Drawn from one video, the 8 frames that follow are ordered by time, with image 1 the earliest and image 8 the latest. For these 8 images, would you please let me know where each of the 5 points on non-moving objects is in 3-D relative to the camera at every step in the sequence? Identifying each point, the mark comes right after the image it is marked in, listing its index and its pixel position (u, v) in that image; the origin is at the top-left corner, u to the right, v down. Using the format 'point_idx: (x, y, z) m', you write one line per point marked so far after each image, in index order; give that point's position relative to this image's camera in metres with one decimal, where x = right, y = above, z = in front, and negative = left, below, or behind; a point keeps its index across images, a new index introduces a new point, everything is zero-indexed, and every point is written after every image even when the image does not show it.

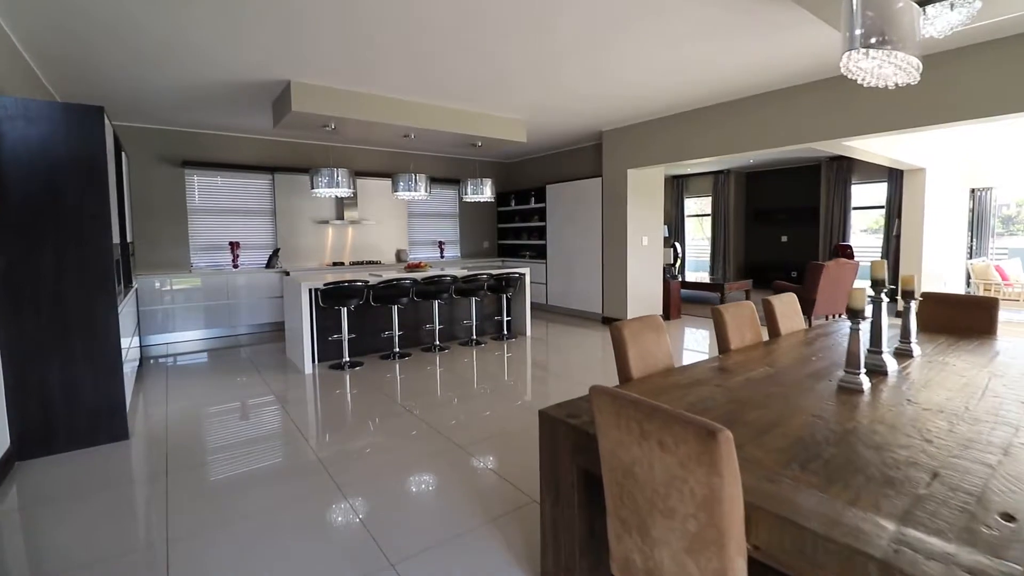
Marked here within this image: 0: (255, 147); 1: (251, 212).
0: (-3.5, +1.9, +7.0) m
1: (-3.6, +1.1, +7.1) m
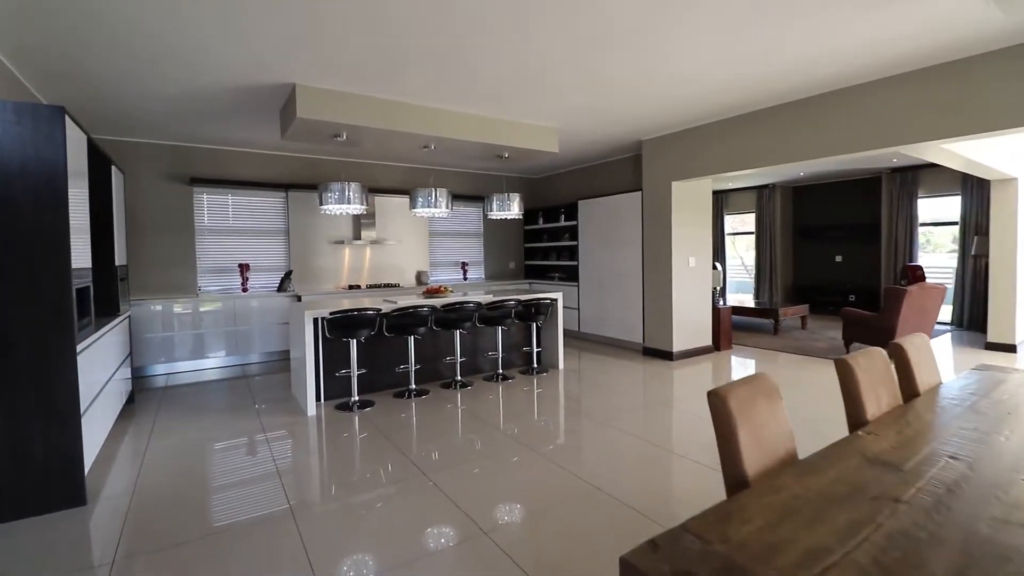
0: (-3.2, +1.6, +6.6) m
1: (-3.2, +0.7, +6.6) m
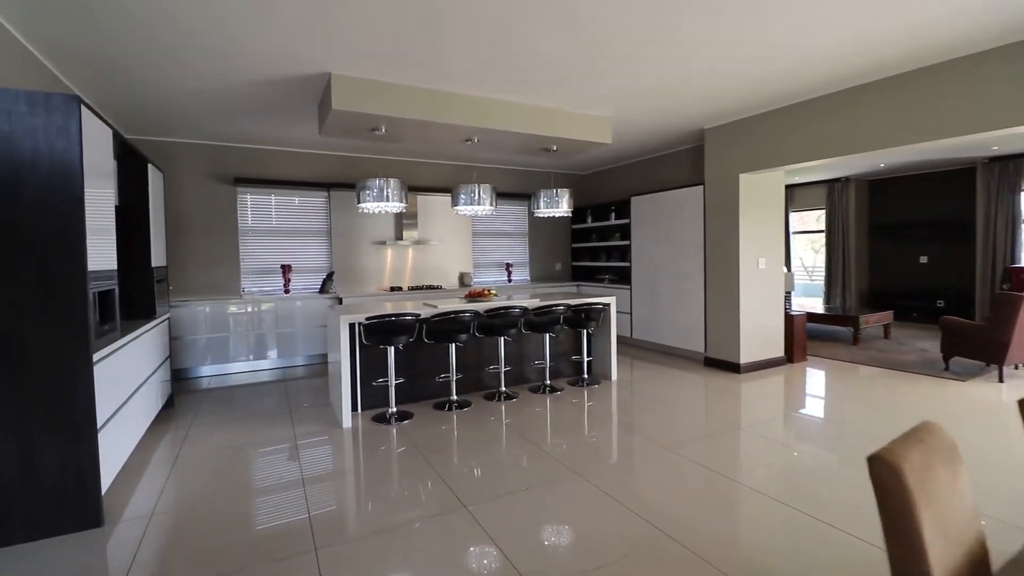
0: (-2.6, +1.6, +6.5) m
1: (-2.6, +0.7, +6.5) m
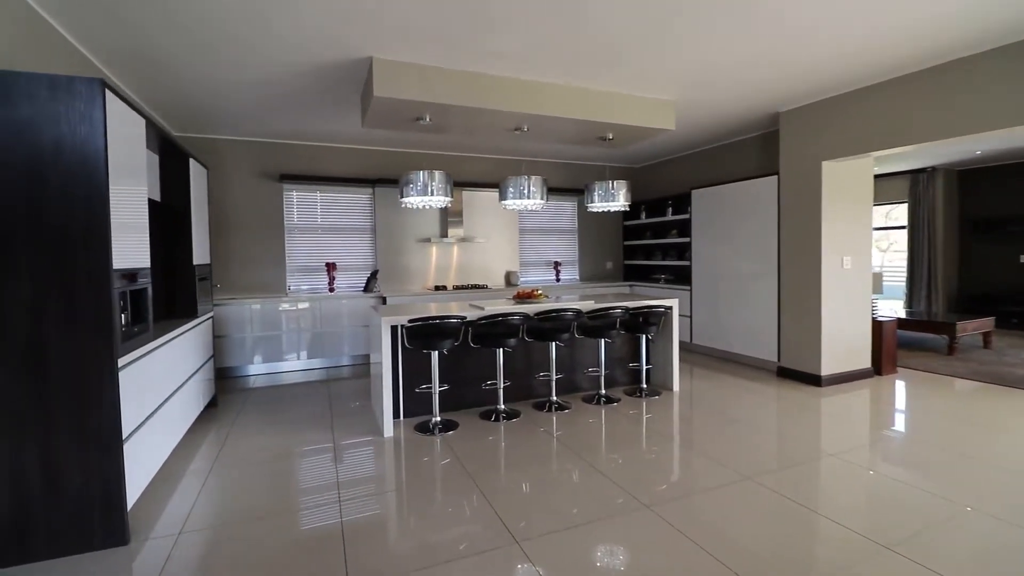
0: (-2.0, +1.6, +6.3) m
1: (-2.0, +0.7, +6.4) m
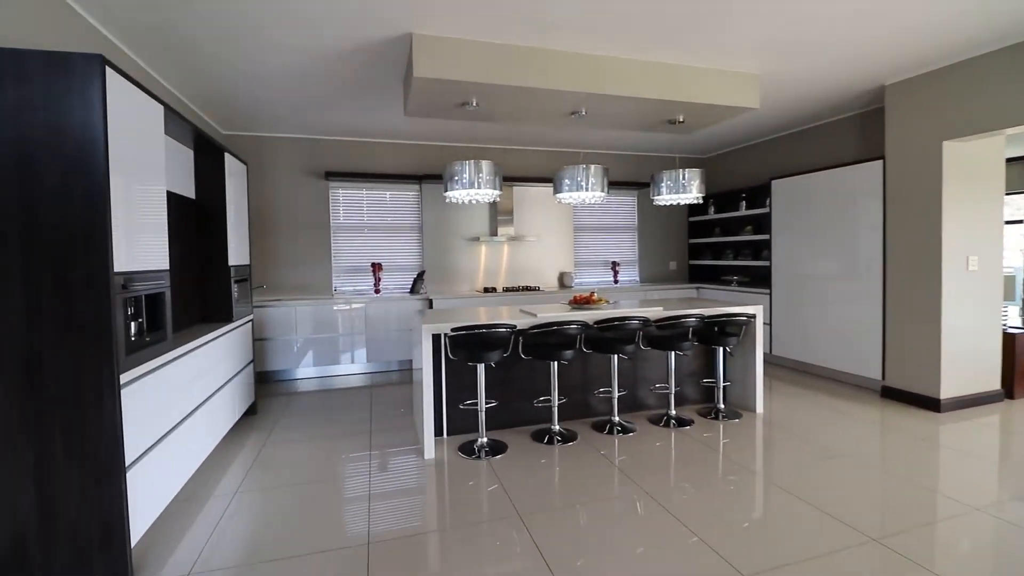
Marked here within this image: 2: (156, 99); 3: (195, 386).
0: (-1.3, +1.6, +6.0) m
1: (-1.4, +0.7, +6.1) m
2: (-1.8, +0.9, +2.5) m
3: (-2.0, -0.6, +3.2) m
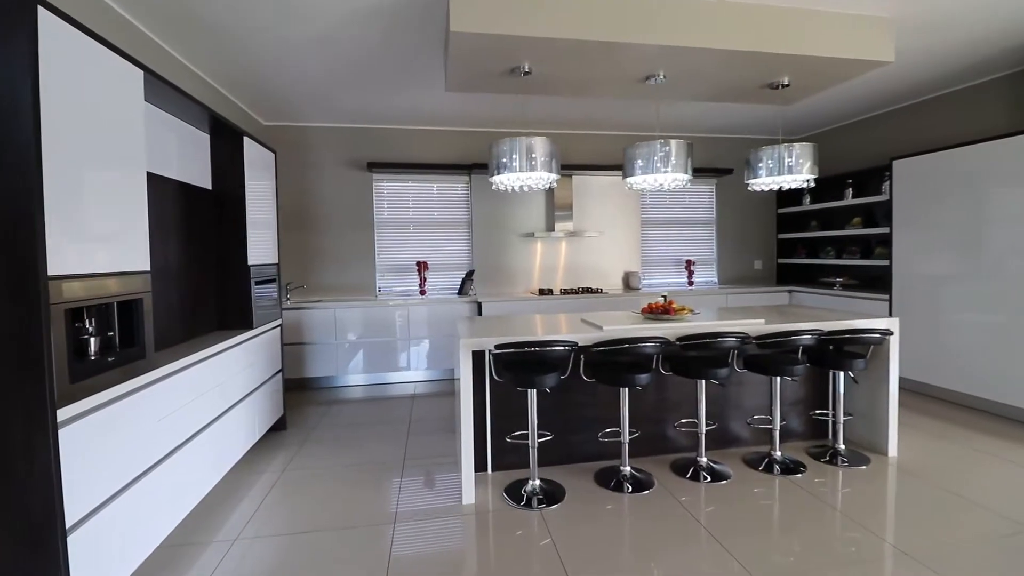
0: (-0.7, +1.6, +5.5) m
1: (-0.8, +0.7, +5.6) m
2: (-1.5, +0.9, +2.1) m
3: (-1.7, -0.6, +2.7) m
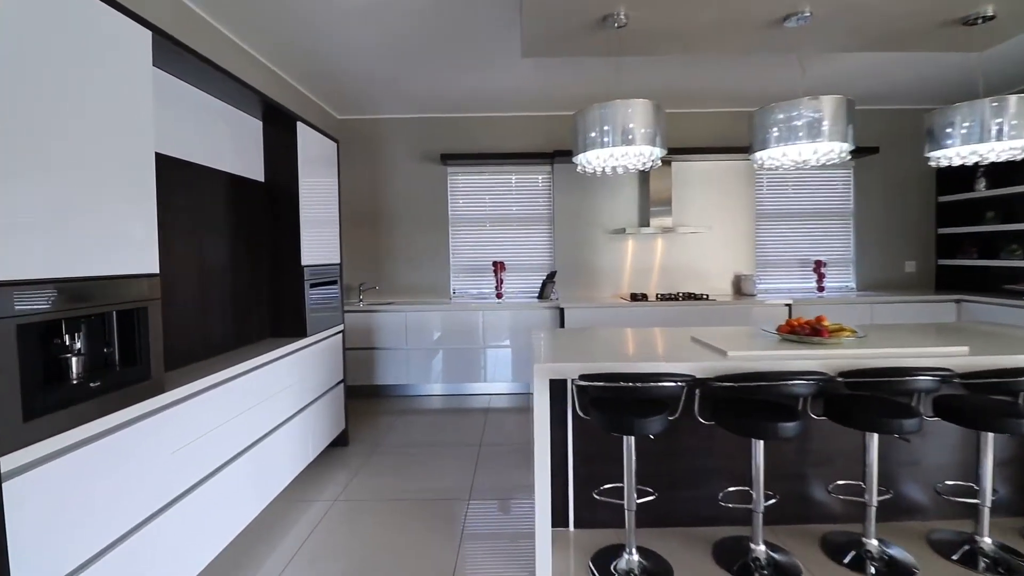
0: (+0.2, +1.6, +5.0) m
1: (+0.1, +0.7, +5.0) m
2: (-1.2, +0.9, +1.7) m
3: (-1.3, -0.6, +2.4) m
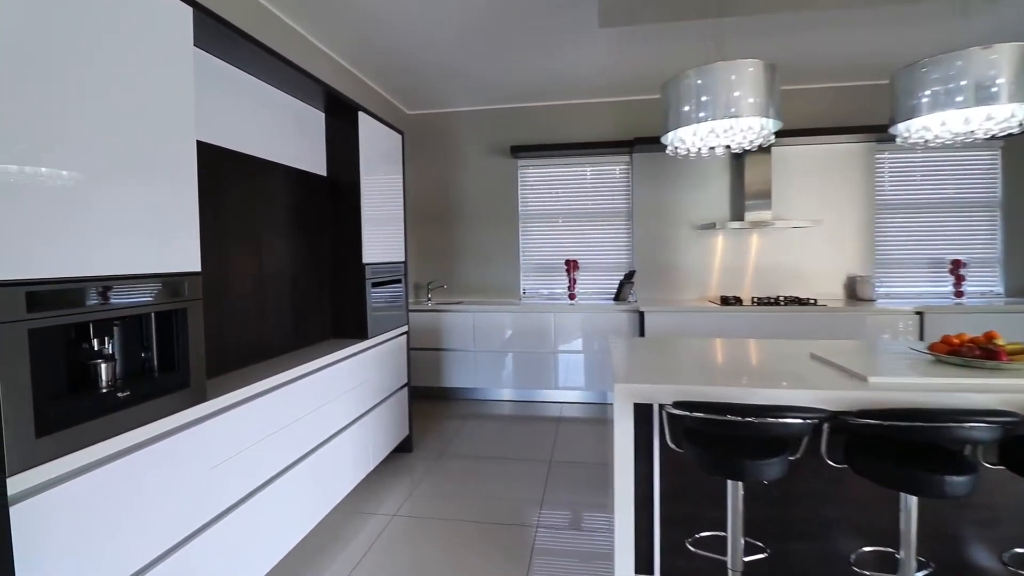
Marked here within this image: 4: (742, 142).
0: (+0.9, +1.6, +4.6) m
1: (+0.8, +0.7, +4.7) m
2: (-1.0, +0.9, +1.6) m
3: (-1.0, -0.6, +2.3) m
4: (+1.0, +0.6, +2.2) m
